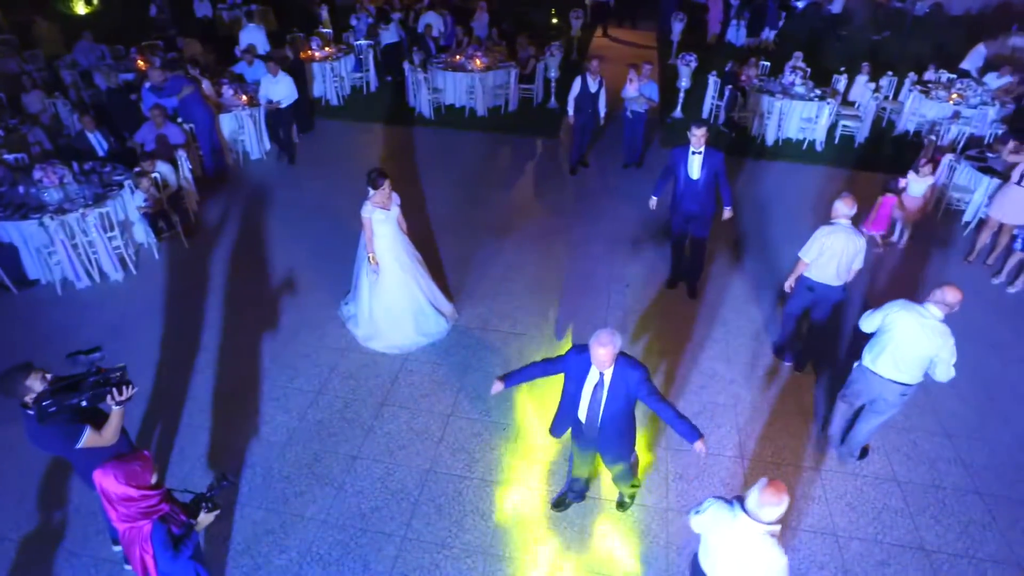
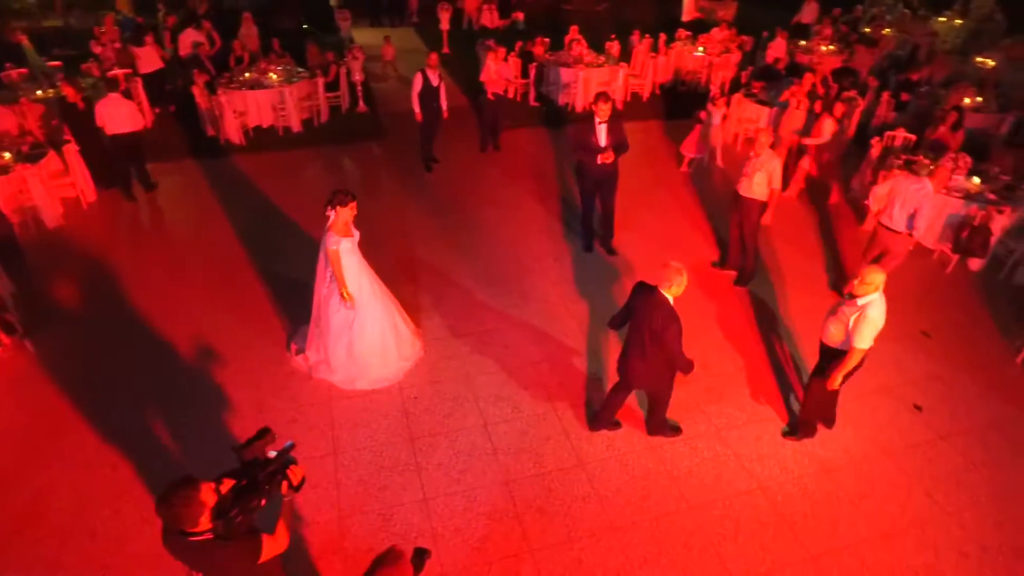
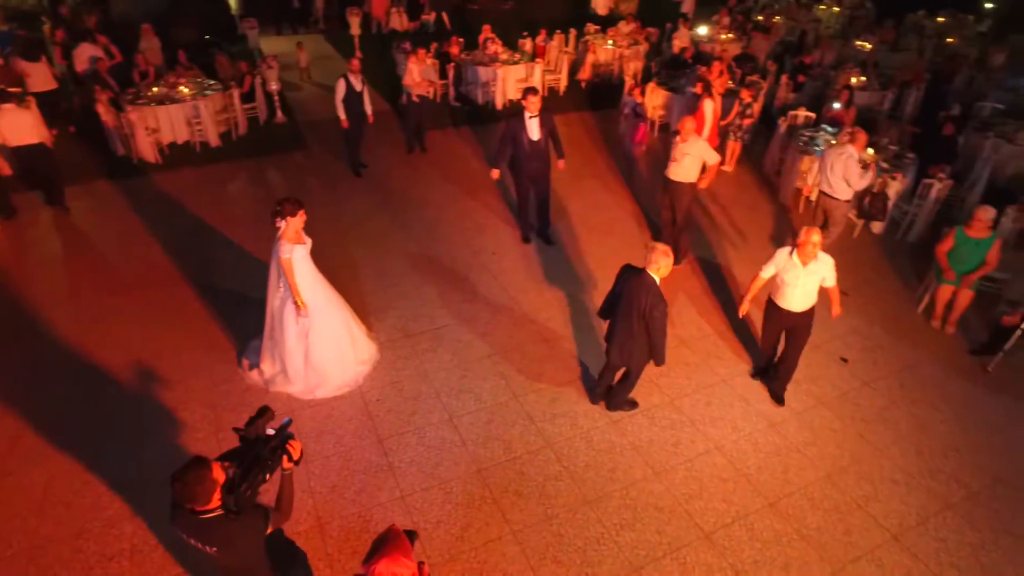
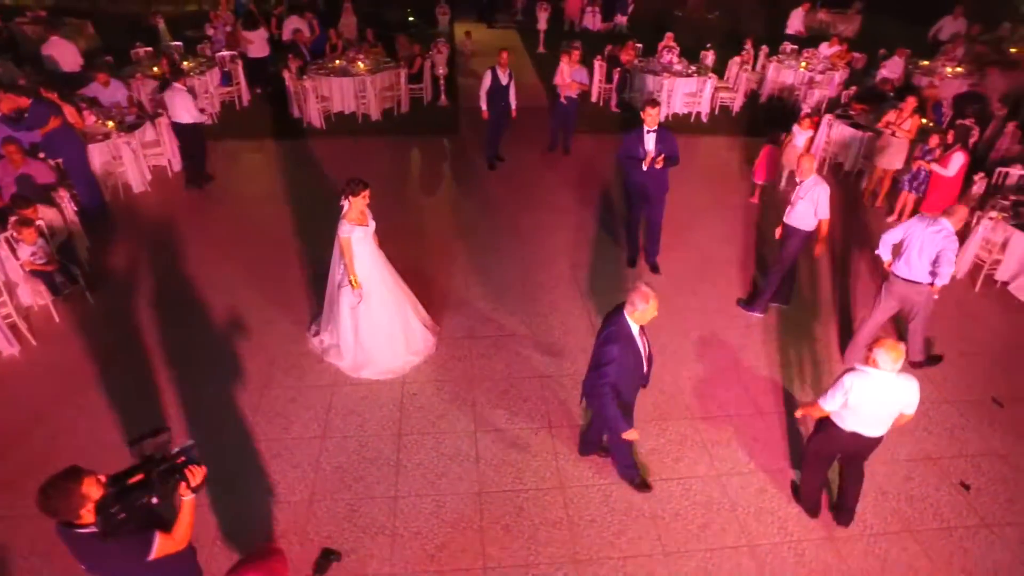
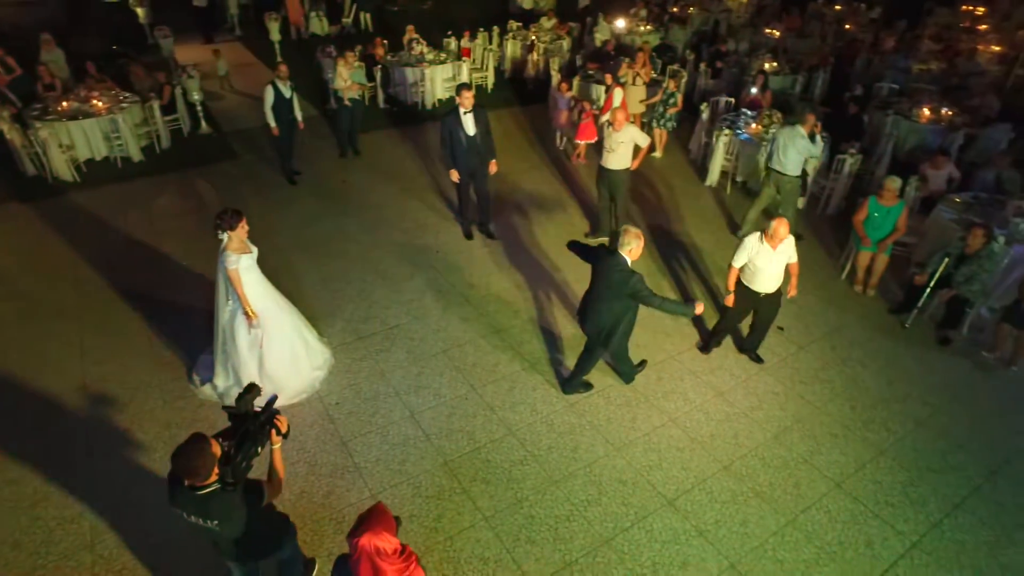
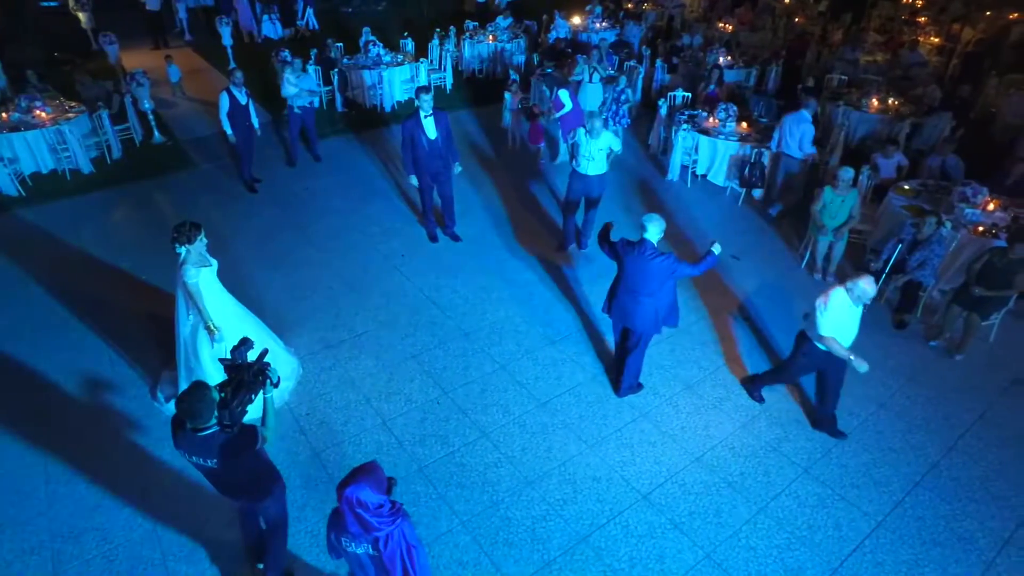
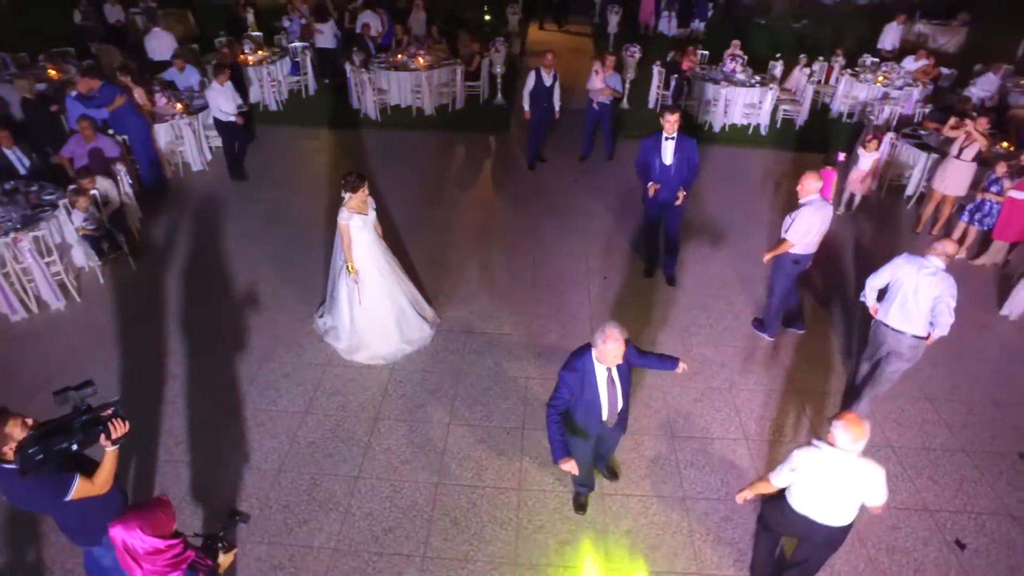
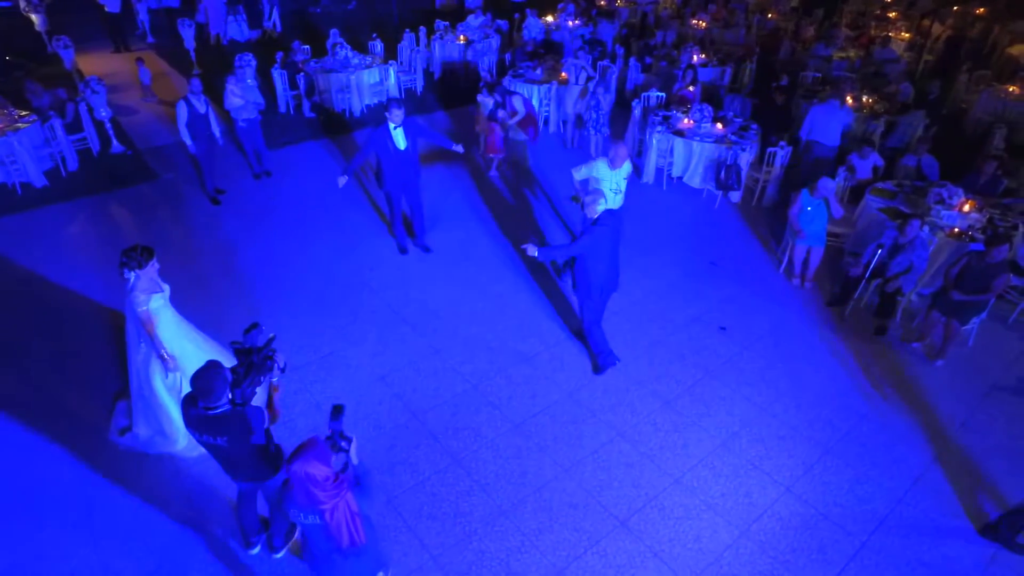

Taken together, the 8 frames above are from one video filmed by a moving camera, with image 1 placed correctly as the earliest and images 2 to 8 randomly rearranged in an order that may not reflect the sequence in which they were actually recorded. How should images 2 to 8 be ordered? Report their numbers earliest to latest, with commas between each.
7, 4, 2, 3, 5, 6, 8
